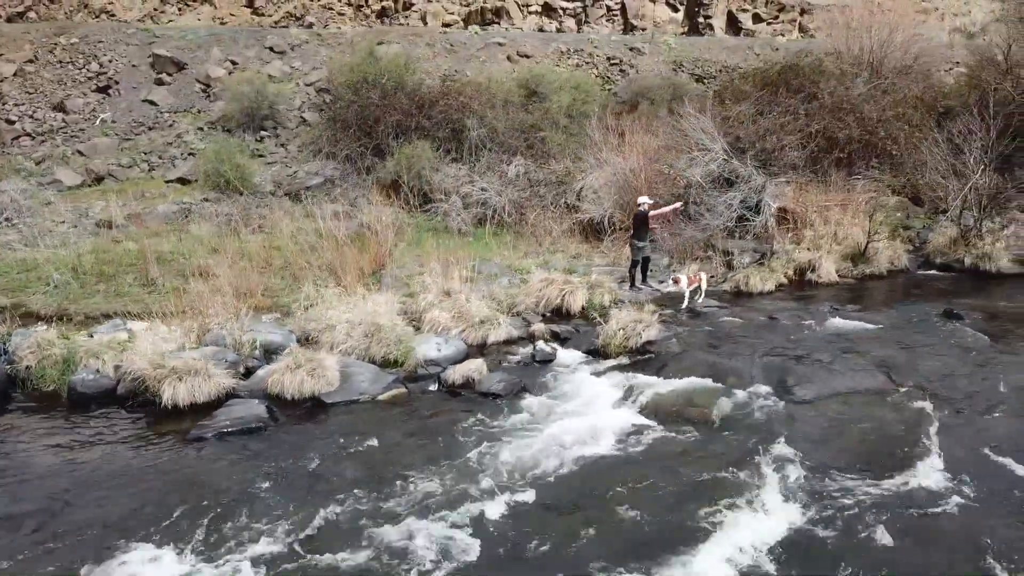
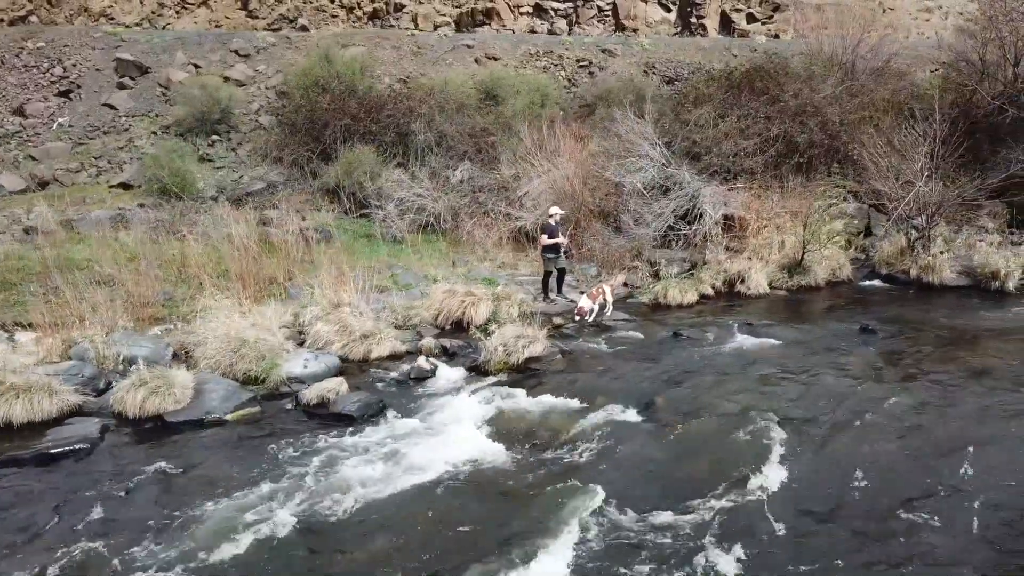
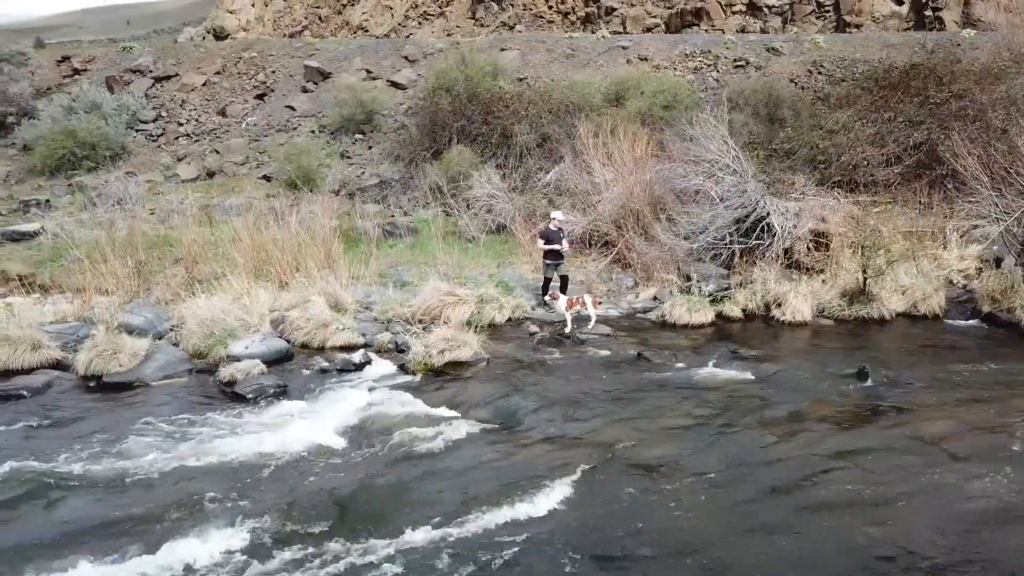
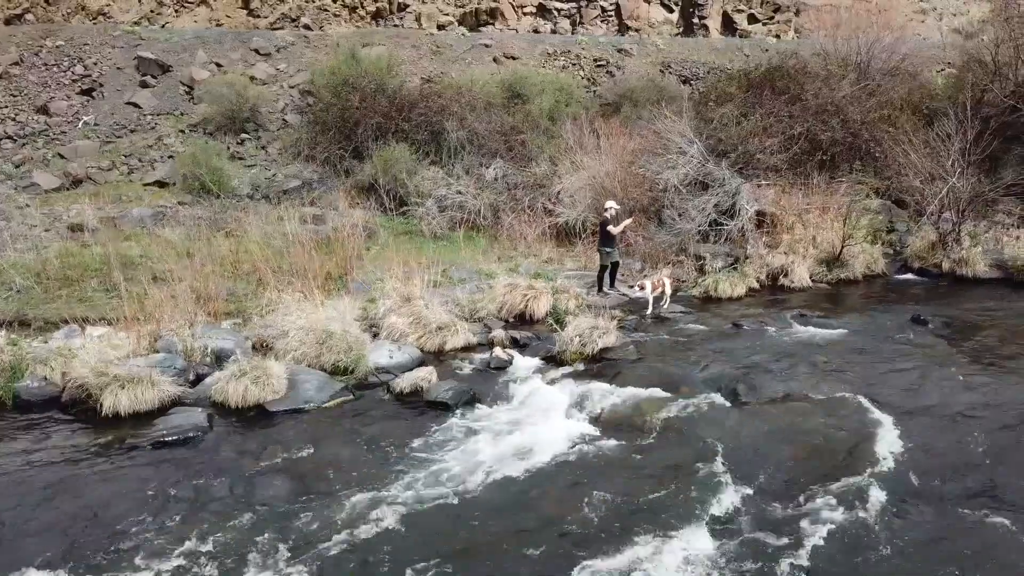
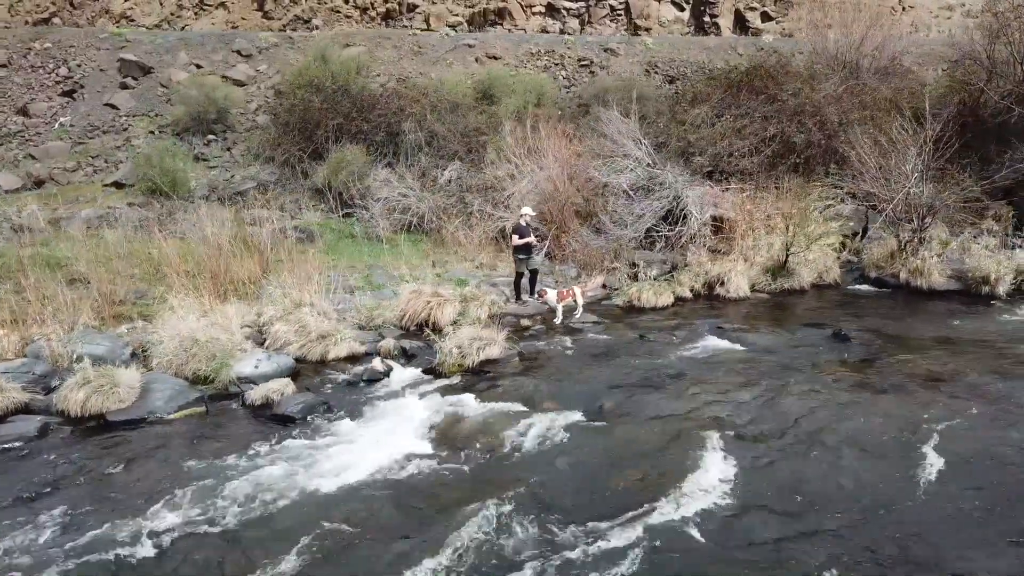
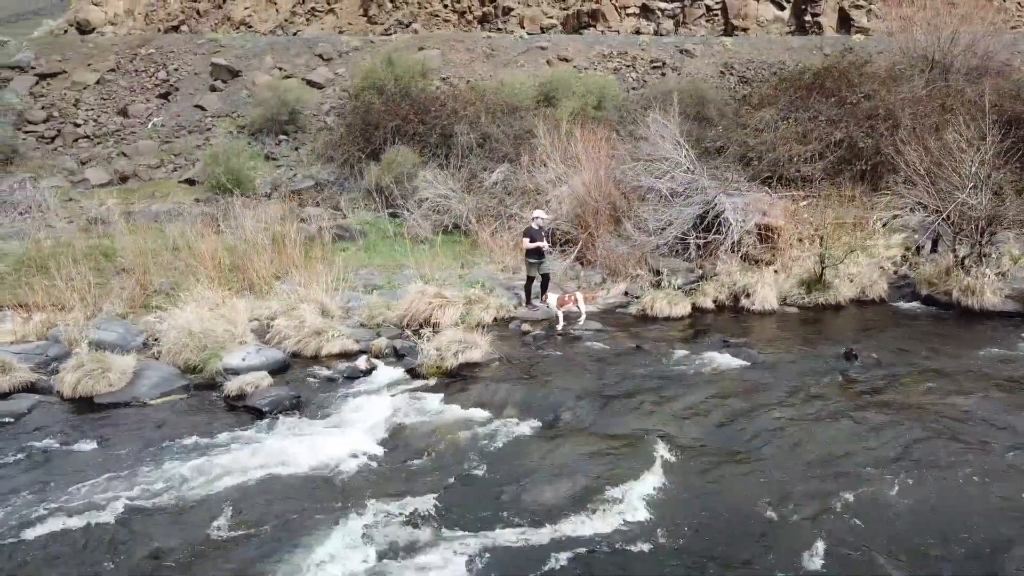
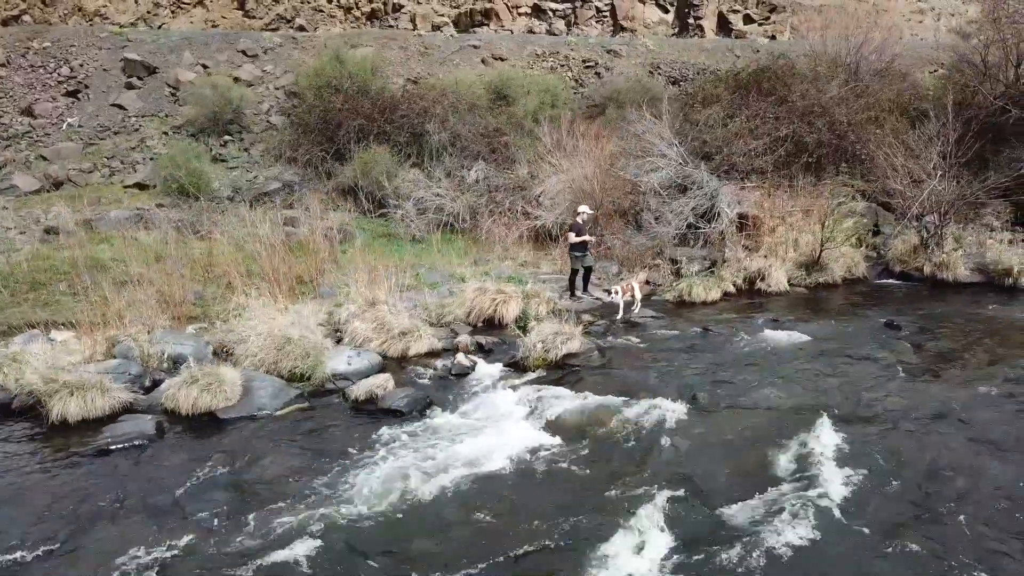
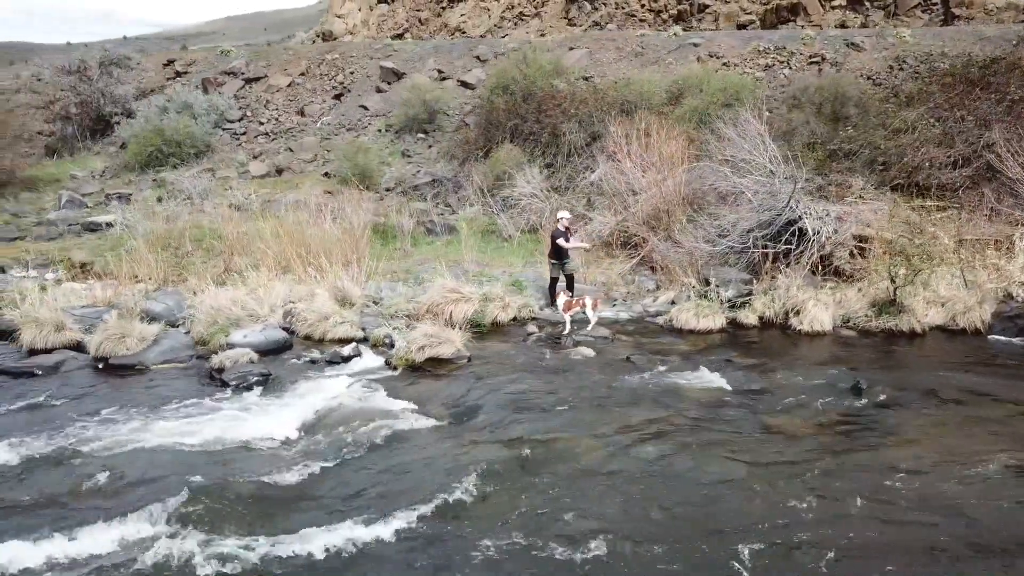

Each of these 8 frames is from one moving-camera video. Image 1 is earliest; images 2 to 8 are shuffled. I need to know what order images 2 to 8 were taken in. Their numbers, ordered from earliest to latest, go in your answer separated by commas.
4, 7, 2, 5, 6, 3, 8
